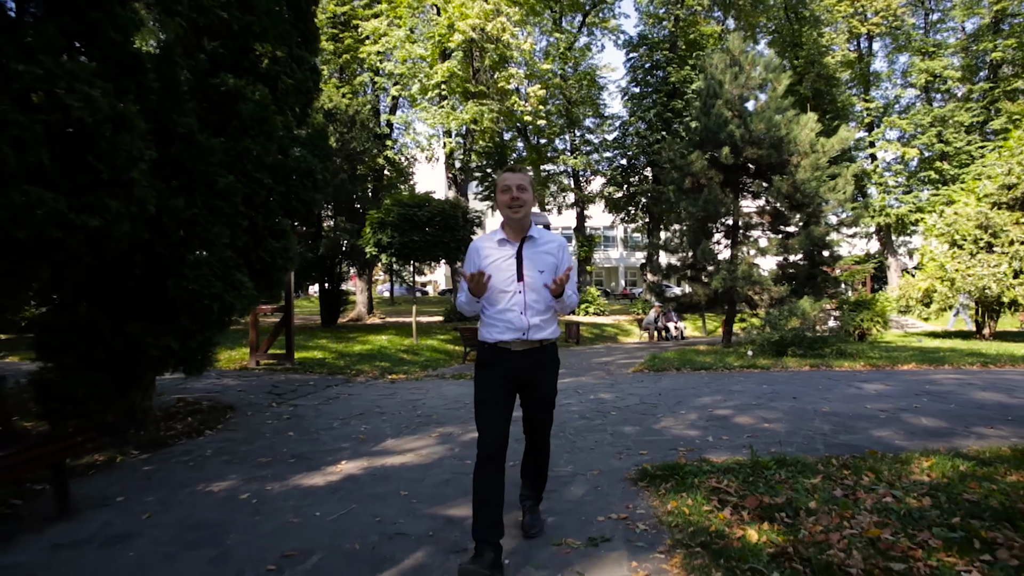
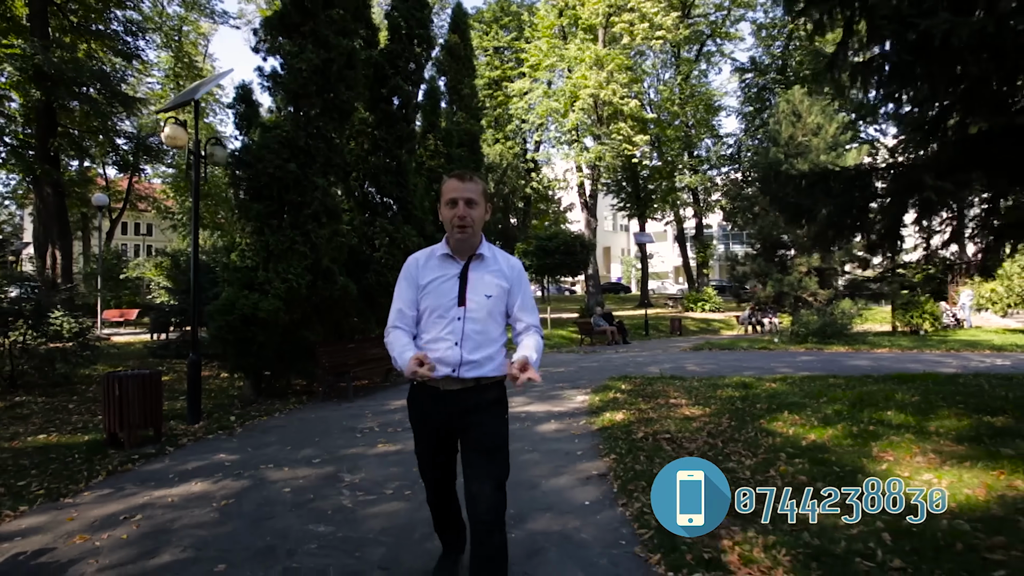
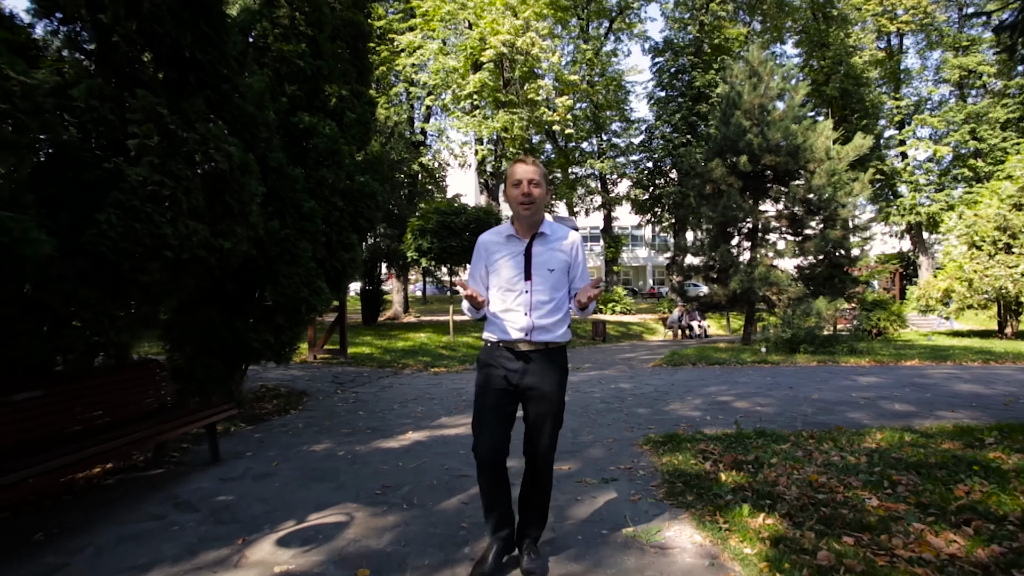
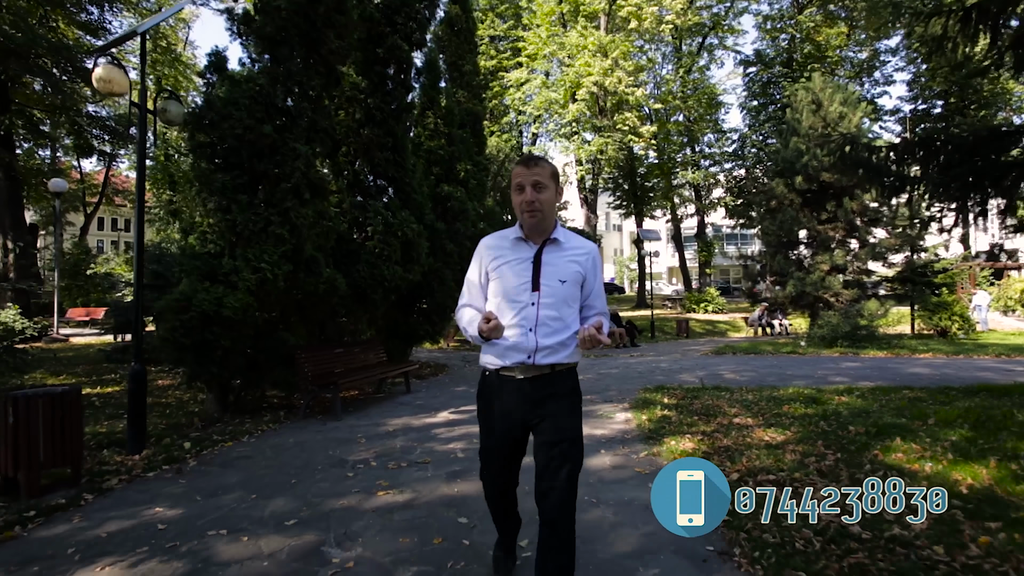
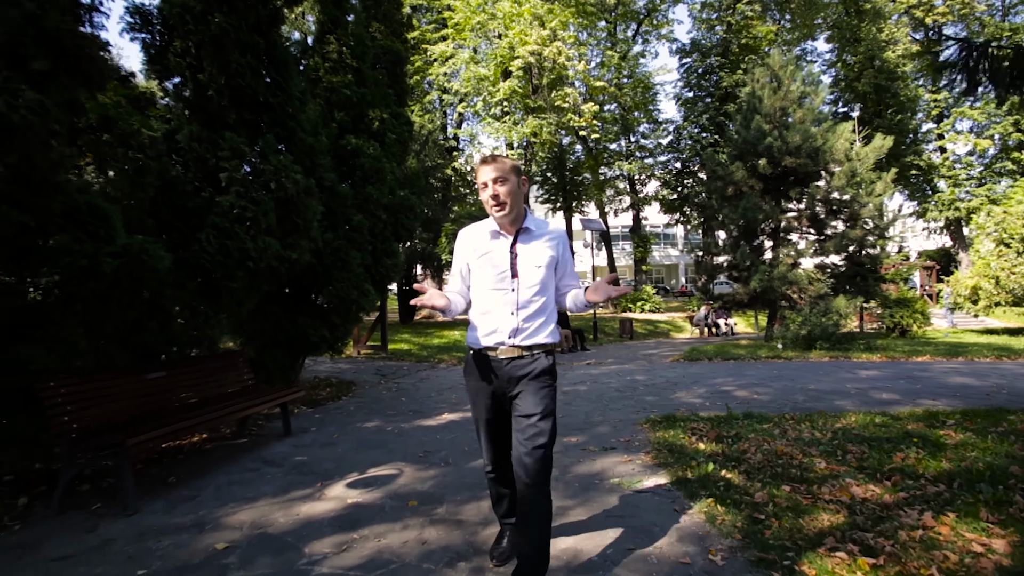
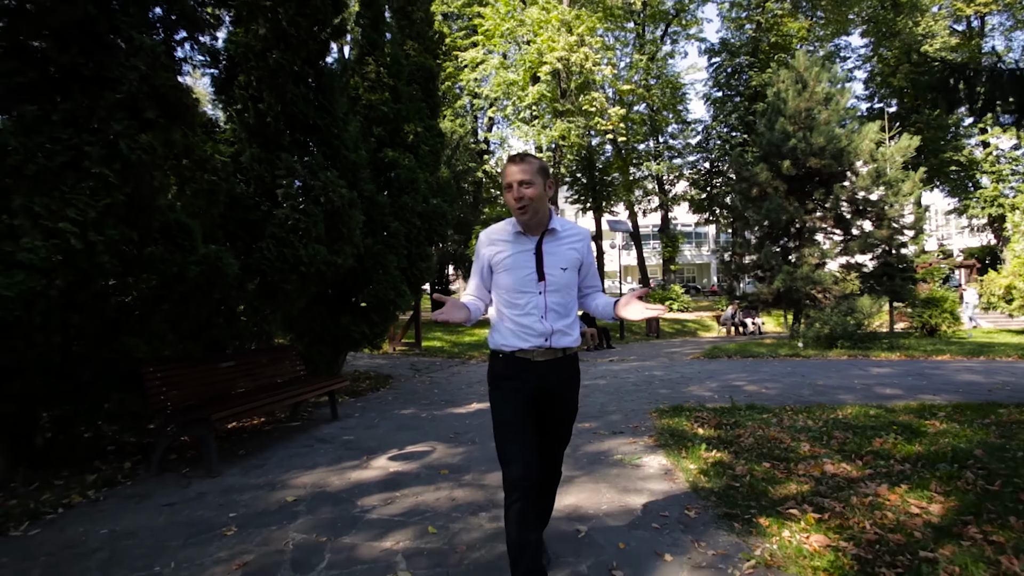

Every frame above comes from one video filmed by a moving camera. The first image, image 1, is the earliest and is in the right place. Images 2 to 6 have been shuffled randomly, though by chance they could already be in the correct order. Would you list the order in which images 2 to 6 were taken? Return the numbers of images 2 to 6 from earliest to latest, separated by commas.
3, 5, 6, 4, 2
